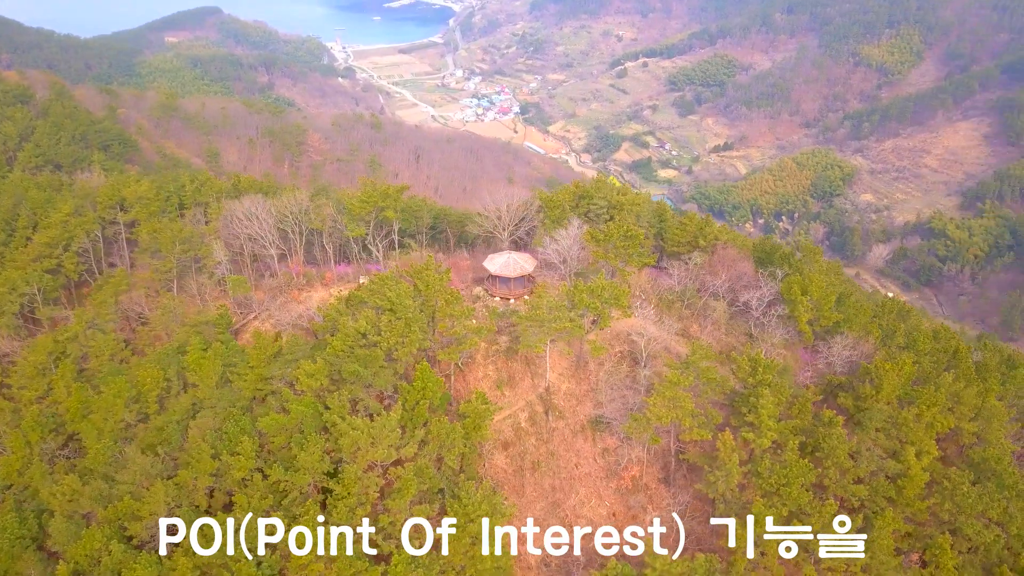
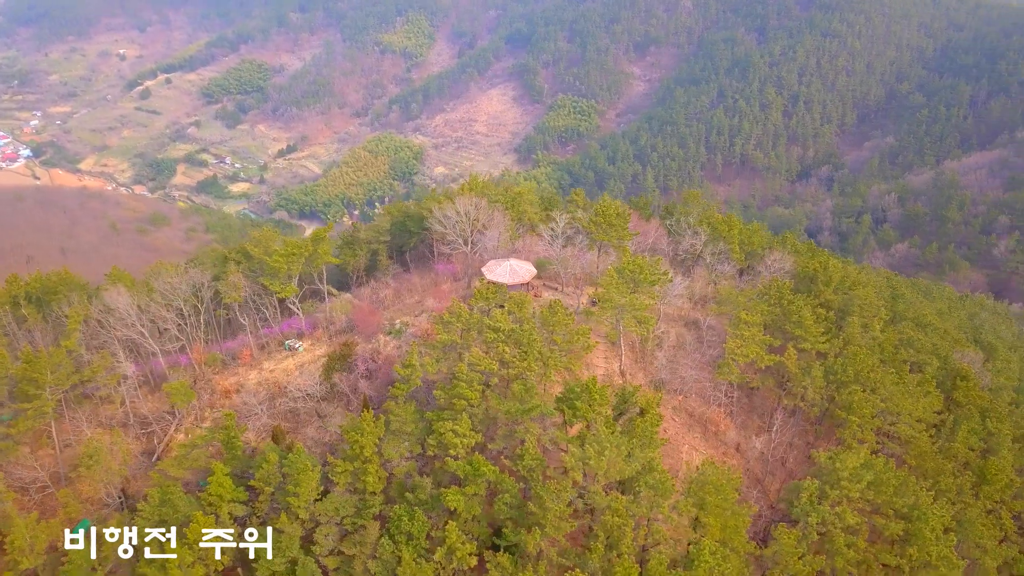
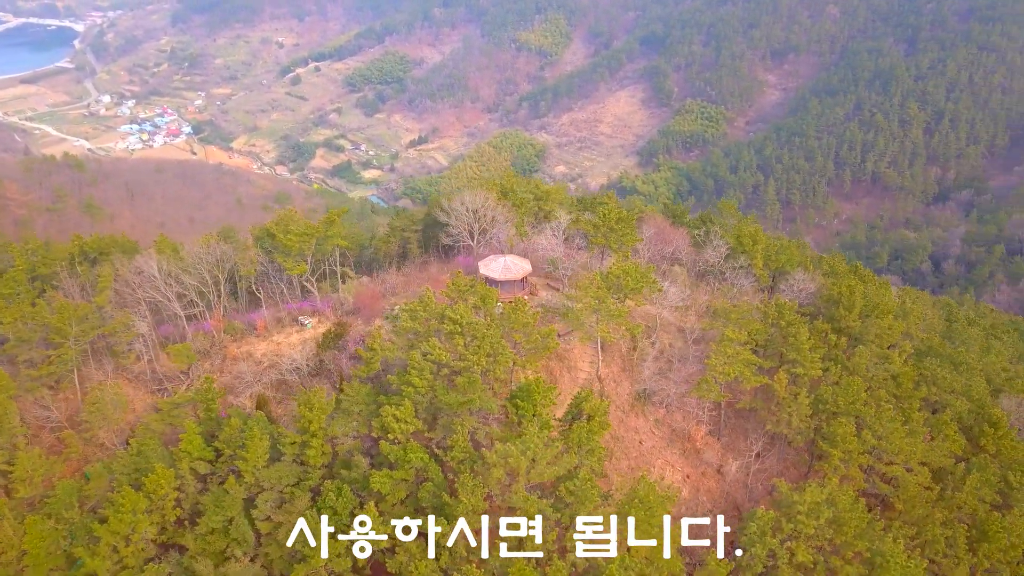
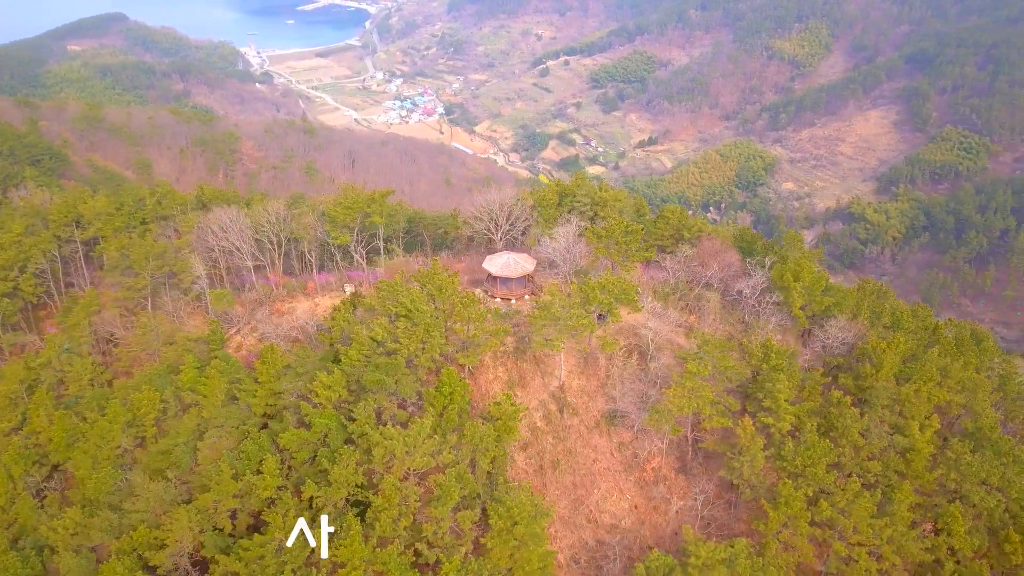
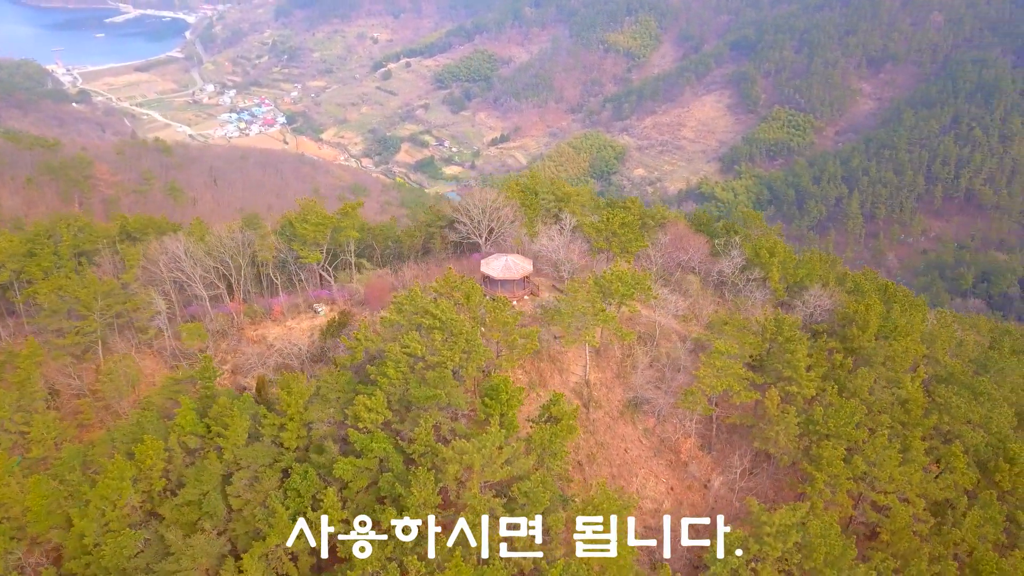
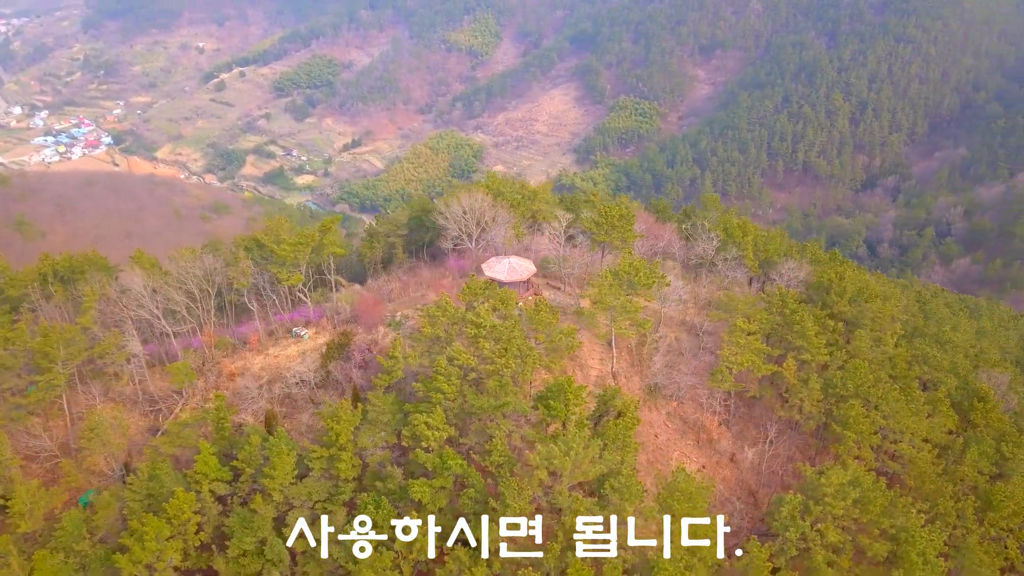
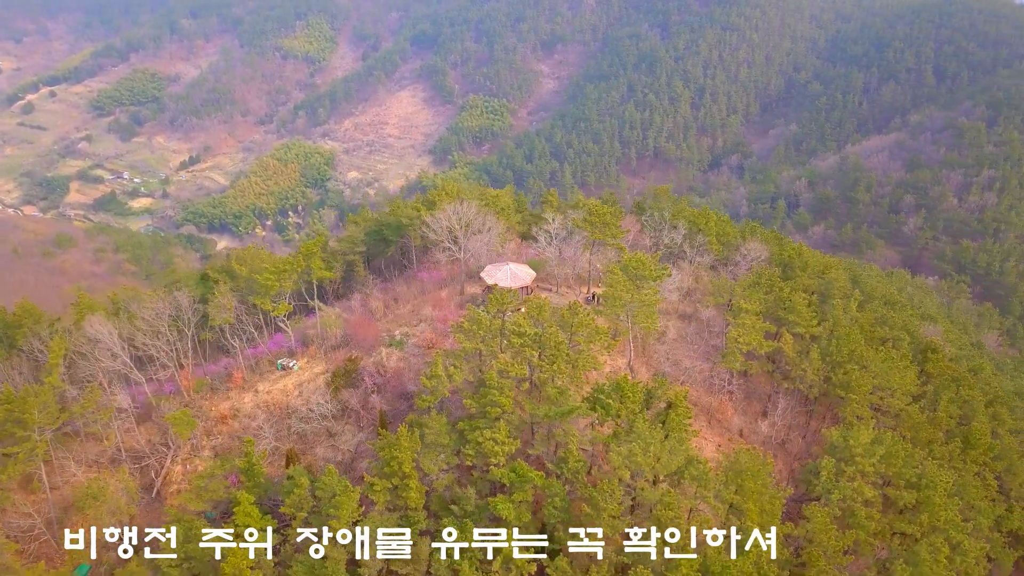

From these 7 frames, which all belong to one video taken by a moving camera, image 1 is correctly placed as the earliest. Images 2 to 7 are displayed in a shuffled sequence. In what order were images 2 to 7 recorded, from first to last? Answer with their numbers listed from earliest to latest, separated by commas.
4, 5, 3, 6, 2, 7
